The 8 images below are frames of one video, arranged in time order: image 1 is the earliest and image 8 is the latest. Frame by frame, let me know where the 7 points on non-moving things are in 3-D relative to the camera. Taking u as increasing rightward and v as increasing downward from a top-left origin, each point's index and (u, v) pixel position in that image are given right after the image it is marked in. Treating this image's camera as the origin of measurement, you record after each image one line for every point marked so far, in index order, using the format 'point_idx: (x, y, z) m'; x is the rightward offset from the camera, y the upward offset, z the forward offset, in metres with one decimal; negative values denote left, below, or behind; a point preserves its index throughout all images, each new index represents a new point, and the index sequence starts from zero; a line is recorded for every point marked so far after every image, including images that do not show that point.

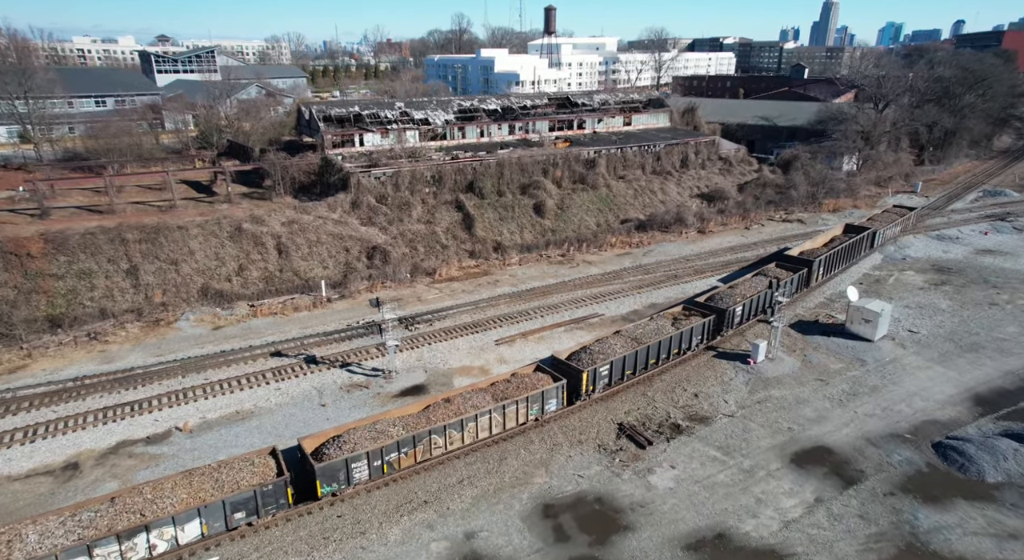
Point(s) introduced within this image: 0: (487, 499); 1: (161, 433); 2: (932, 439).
0: (-0.6, -5.1, +15.6) m
1: (-9.4, -4.1, +18.0) m
2: (+11.2, -4.2, +17.8) m
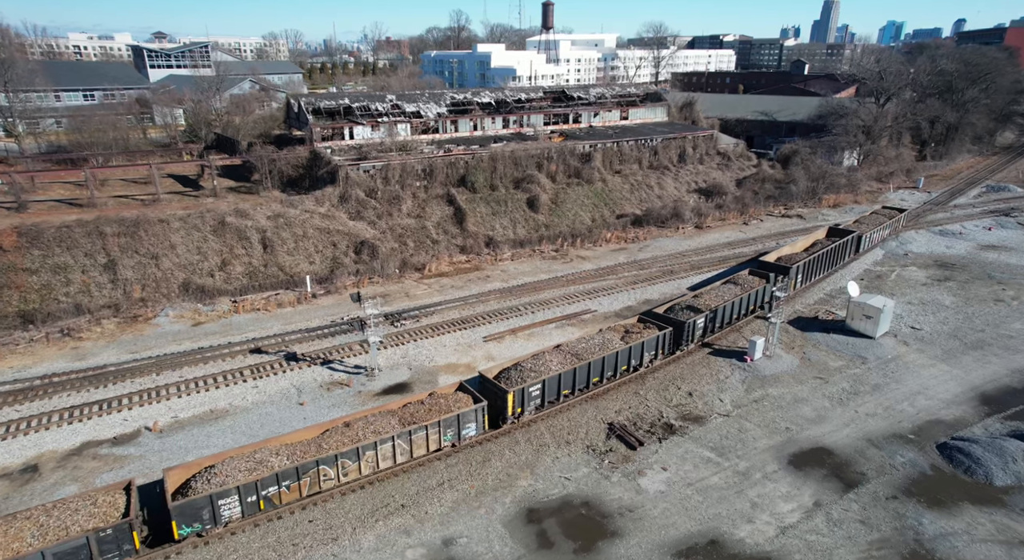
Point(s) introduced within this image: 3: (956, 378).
0: (-1.0, -4.9, +14.8) m
1: (-9.8, -3.9, +17.2) m
2: (+10.8, -4.1, +17.0) m
3: (+13.2, -2.9, +19.9) m
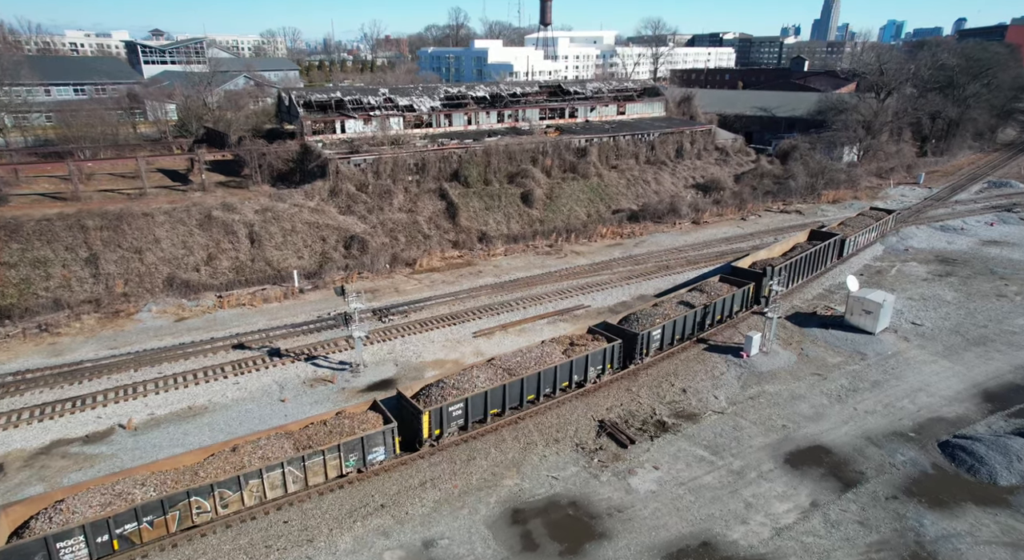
0: (-1.3, -4.7, +14.2) m
1: (-10.2, -3.7, +16.6) m
2: (+10.5, -3.9, +16.4) m
3: (+12.9, -2.7, +19.3) m
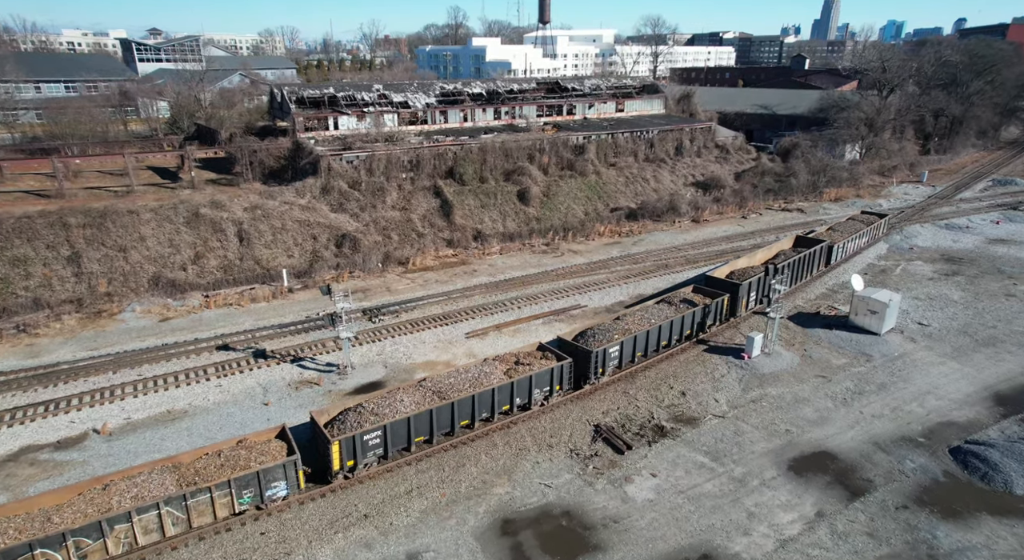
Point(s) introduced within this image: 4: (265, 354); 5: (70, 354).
0: (-1.5, -4.7, +13.5) m
1: (-10.3, -3.7, +15.9) m
2: (+10.3, -3.8, +15.7) m
3: (+12.7, -2.7, +18.6) m
4: (-7.3, -2.2, +20.0) m
5: (-13.2, -2.2, +20.0) m
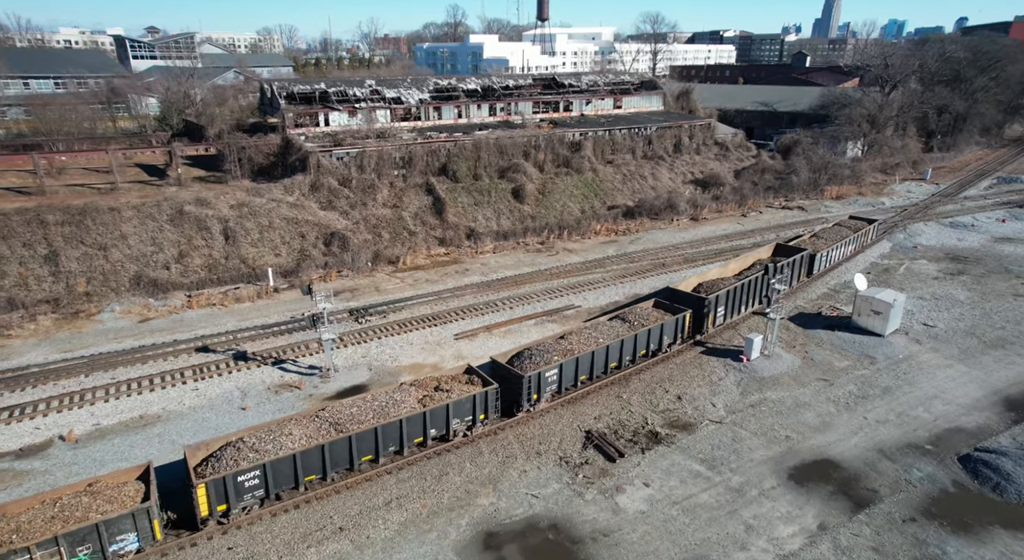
0: (-1.8, -4.7, +12.8) m
1: (-10.6, -3.7, +15.1) m
2: (+10.0, -3.8, +15.0) m
3: (+12.4, -2.7, +17.8) m
4: (-7.6, -2.2, +19.2) m
5: (-13.5, -2.2, +19.2) m
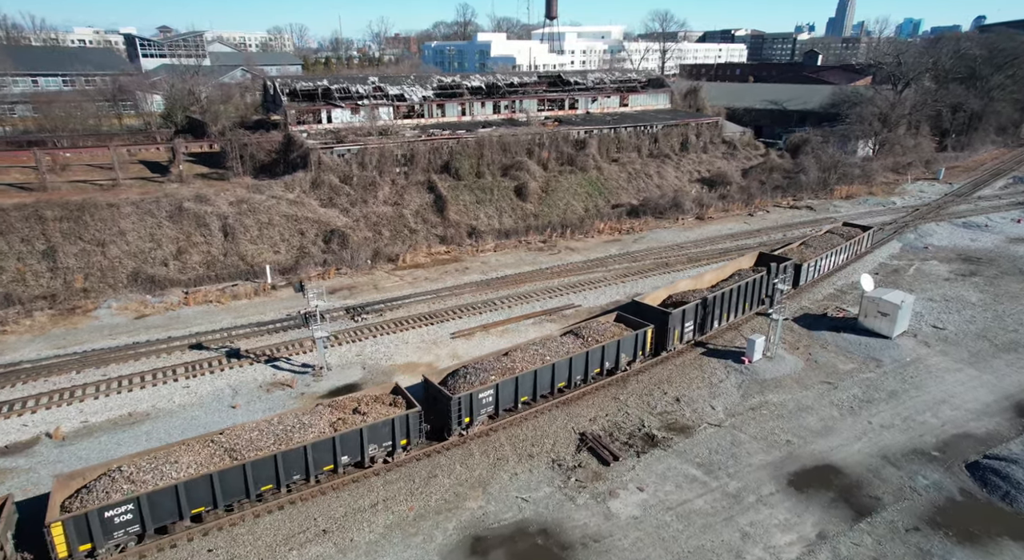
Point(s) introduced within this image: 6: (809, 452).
0: (-2.0, -4.6, +12.5) m
1: (-10.8, -3.6, +15.0) m
2: (+9.8, -3.8, +14.5) m
3: (+12.3, -2.7, +17.3) m
4: (-7.7, -2.1, +19.0) m
5: (-13.6, -2.1, +19.1) m
6: (+6.5, -3.7, +14.6) m
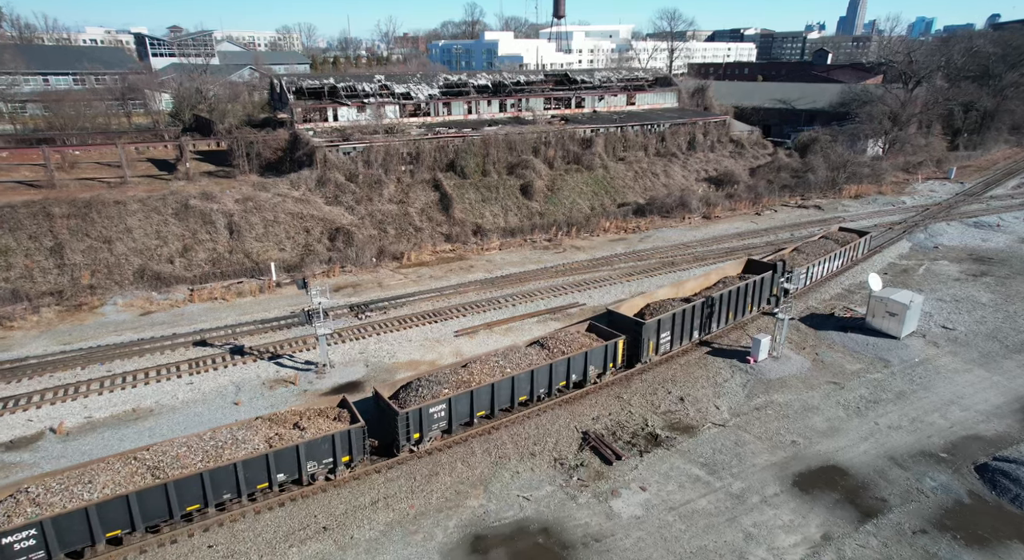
0: (-2.0, -4.6, +12.4) m
1: (-10.8, -3.5, +15.0) m
2: (+9.9, -3.8, +14.3) m
3: (+12.3, -2.7, +17.1) m
4: (-7.6, -2.0, +19.0) m
5: (-13.5, -2.0, +19.2) m
6: (+6.5, -3.7, +14.4) m
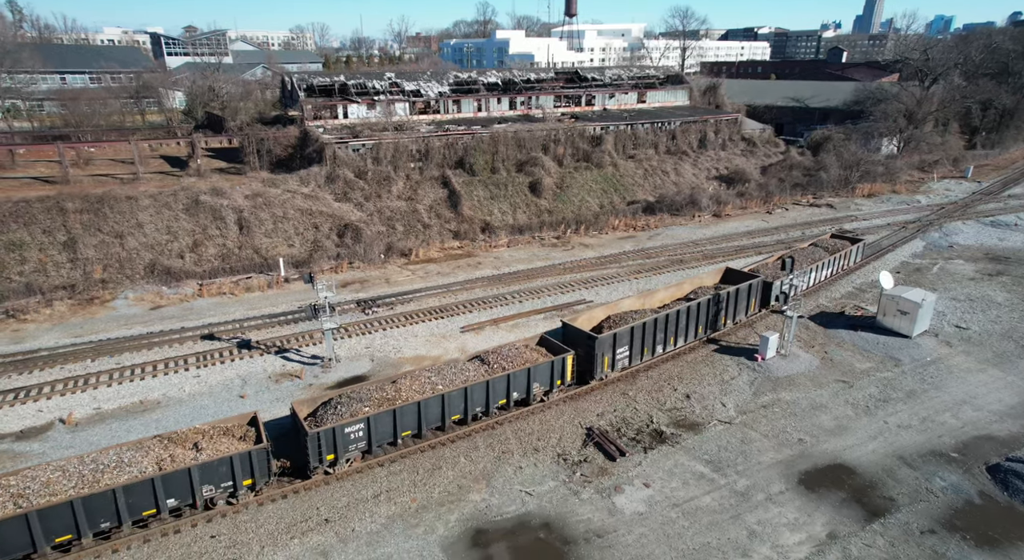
0: (-2.0, -4.4, +12.4) m
1: (-10.7, -3.3, +15.1) m
2: (+9.9, -3.7, +14.1) m
3: (+12.5, -2.6, +16.8) m
4: (-7.5, -1.8, +19.1) m
5: (-13.3, -1.8, +19.3) m
6: (+6.6, -3.6, +14.3) m
